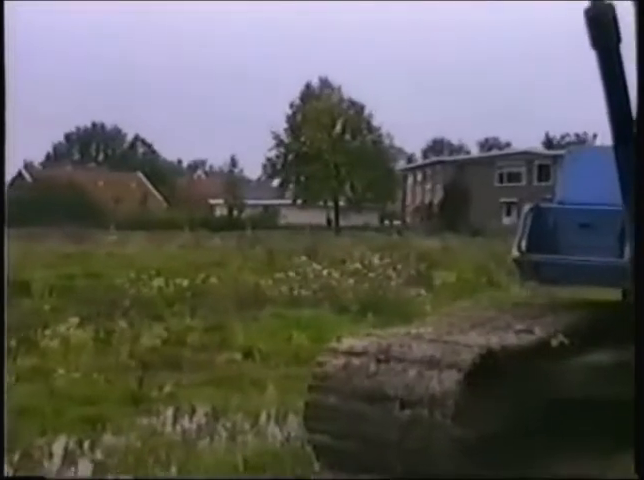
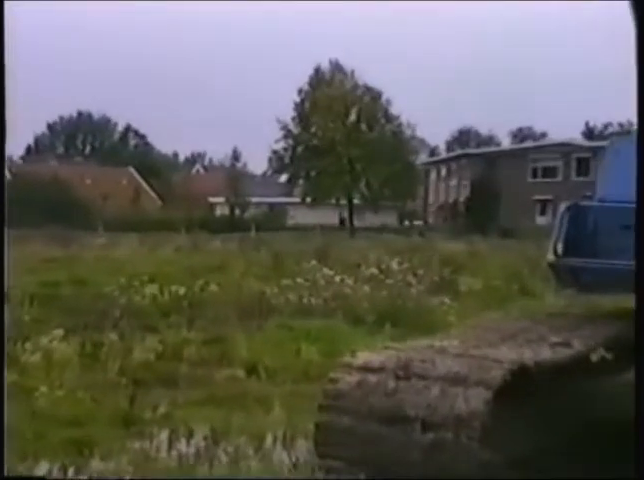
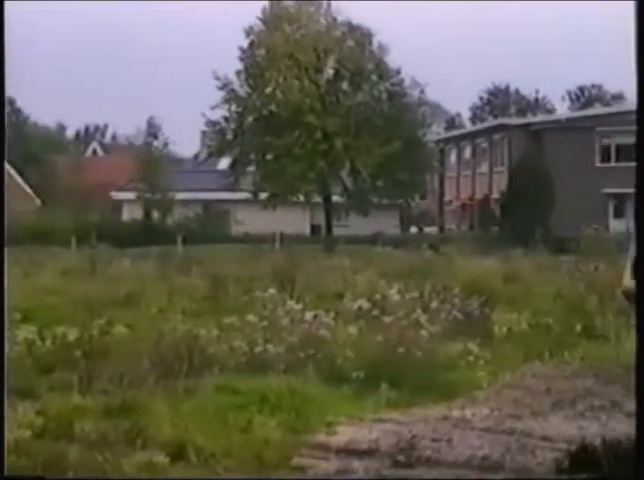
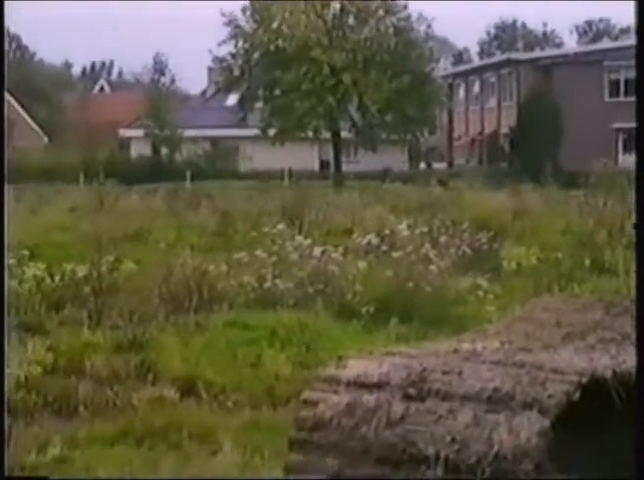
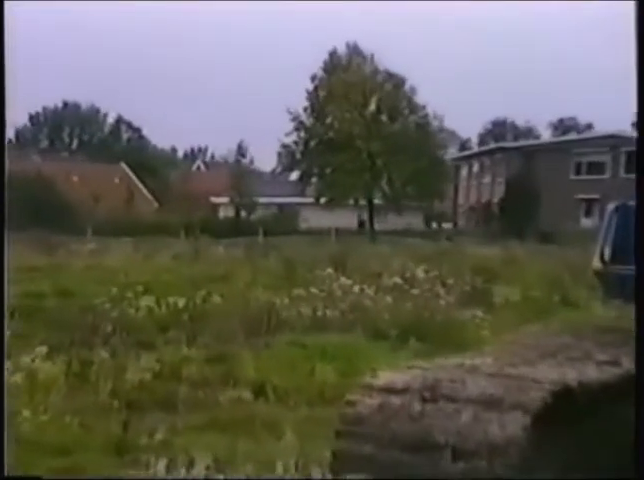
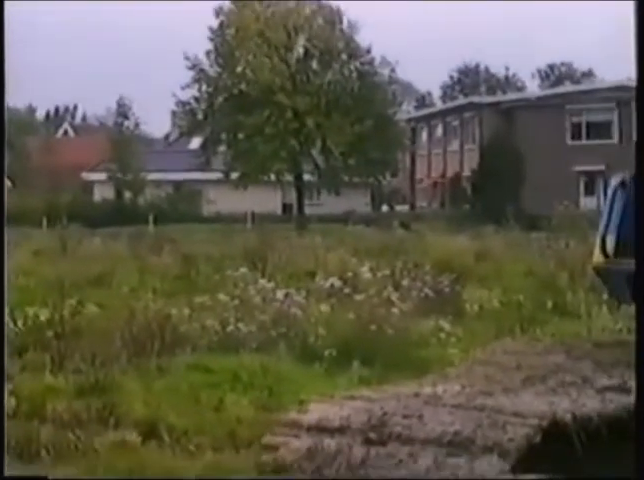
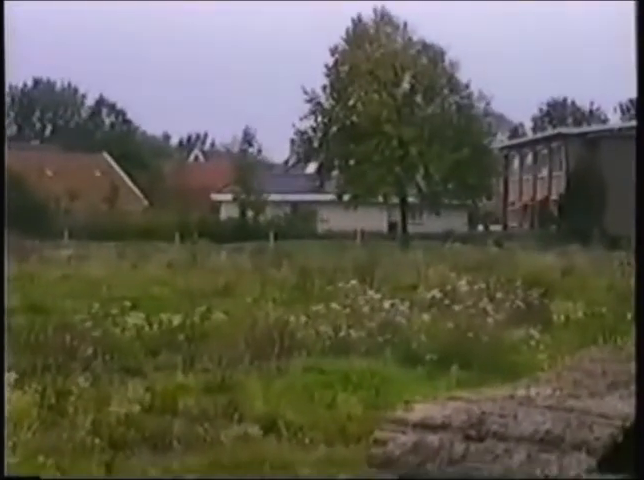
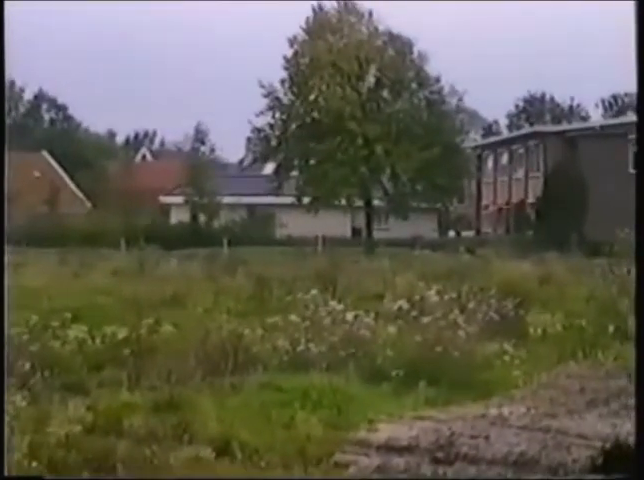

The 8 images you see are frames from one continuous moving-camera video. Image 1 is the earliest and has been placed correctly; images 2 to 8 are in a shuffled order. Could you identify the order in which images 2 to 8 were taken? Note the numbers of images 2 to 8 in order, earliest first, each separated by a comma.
2, 5, 7, 8, 3, 6, 4
